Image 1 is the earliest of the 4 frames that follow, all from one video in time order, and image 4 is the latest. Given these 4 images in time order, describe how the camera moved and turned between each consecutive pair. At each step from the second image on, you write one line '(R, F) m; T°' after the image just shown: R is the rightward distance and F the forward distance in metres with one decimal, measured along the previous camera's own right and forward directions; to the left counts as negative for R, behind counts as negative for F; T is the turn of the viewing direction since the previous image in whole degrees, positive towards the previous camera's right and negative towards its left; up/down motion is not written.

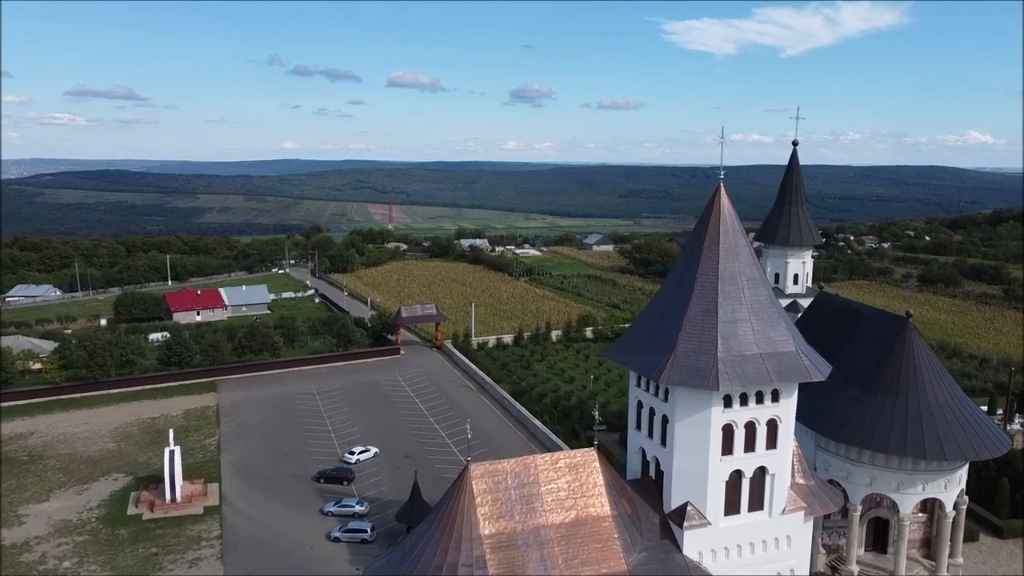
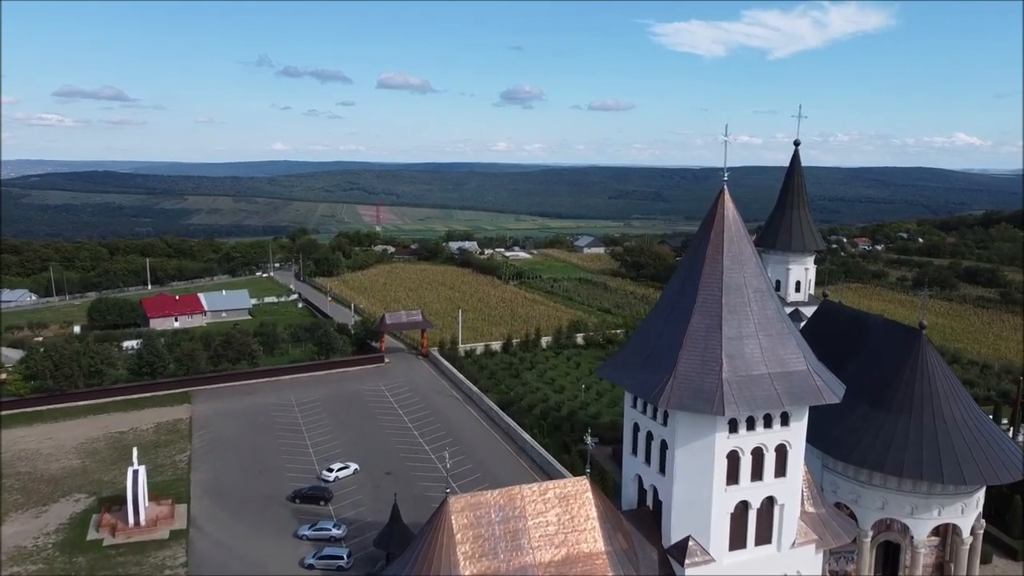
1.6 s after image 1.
(+0.1, +1.3) m; +1°
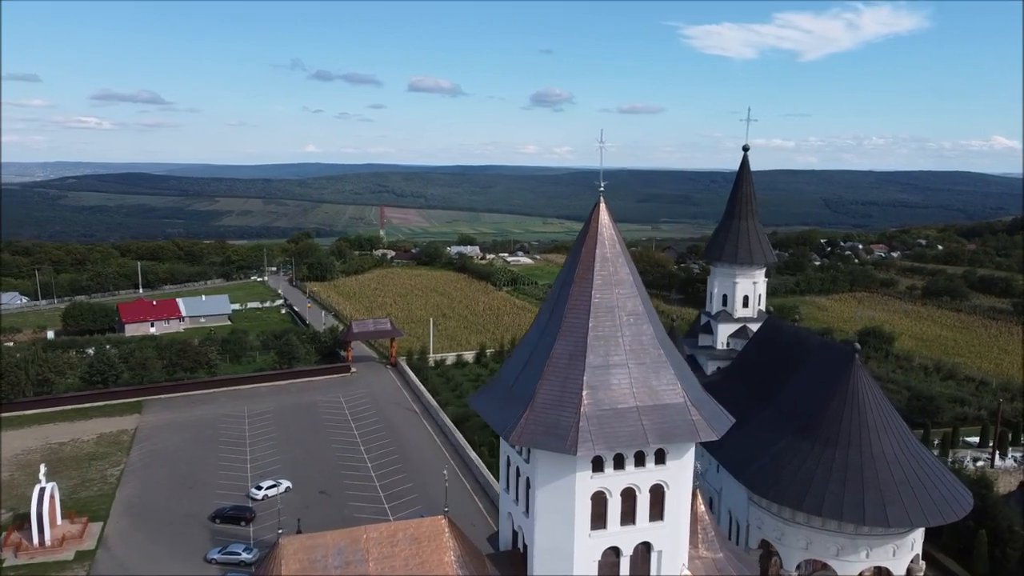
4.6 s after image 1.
(+3.0, +1.2) m; -2°
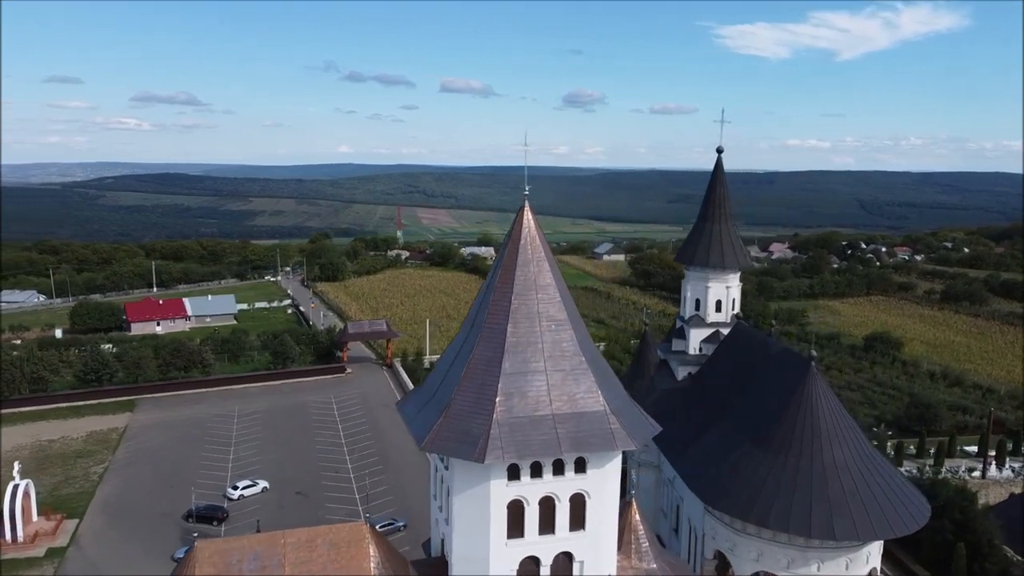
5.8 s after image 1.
(+1.8, +0.2) m; -2°
